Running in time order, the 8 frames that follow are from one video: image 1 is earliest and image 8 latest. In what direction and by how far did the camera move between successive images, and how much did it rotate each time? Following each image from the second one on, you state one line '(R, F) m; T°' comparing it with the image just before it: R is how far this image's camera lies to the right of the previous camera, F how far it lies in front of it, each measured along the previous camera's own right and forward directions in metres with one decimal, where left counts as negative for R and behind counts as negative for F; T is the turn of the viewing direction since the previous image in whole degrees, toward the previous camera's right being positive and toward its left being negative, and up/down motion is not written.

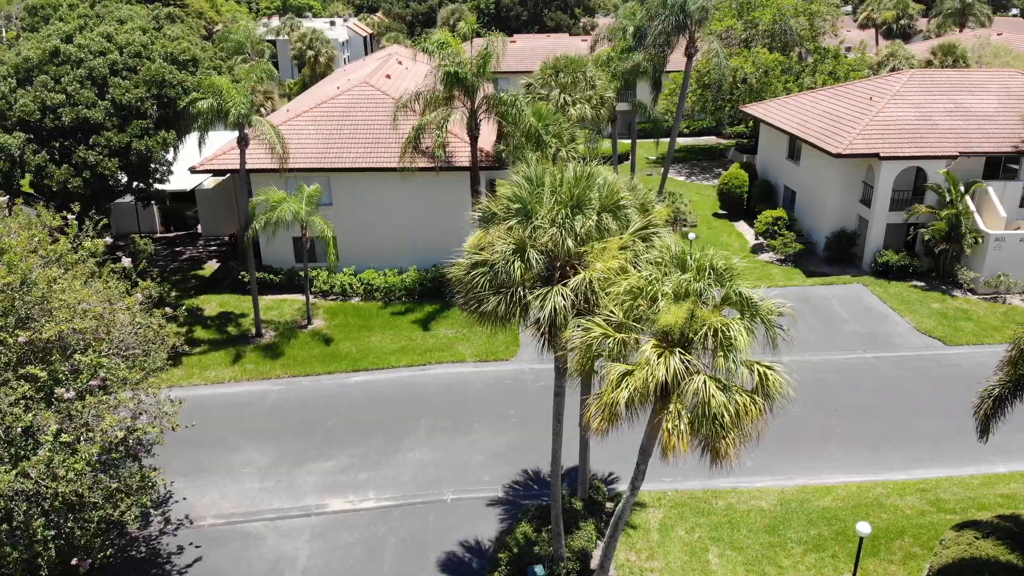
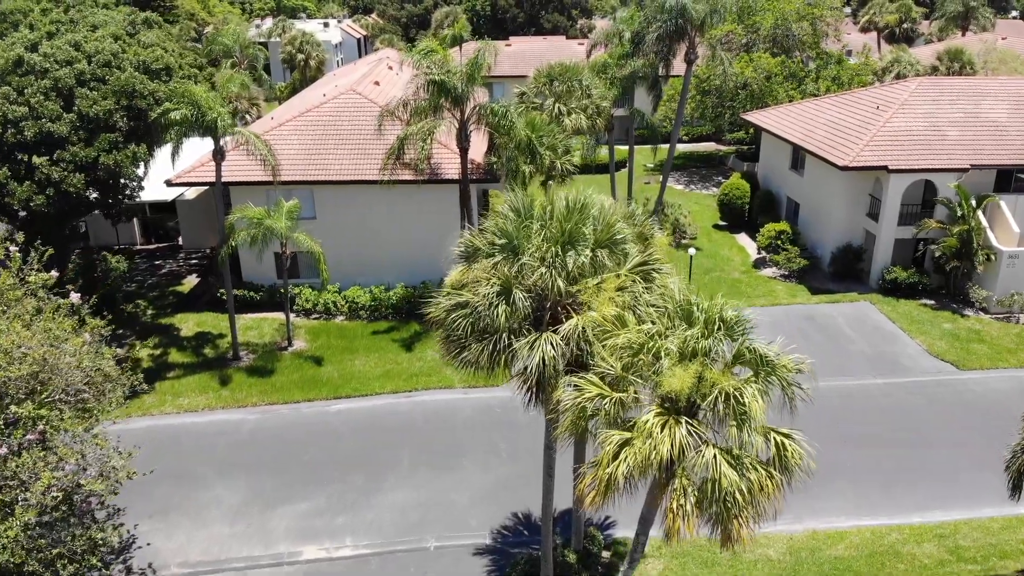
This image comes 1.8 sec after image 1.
(+0.2, +1.1) m; 0°
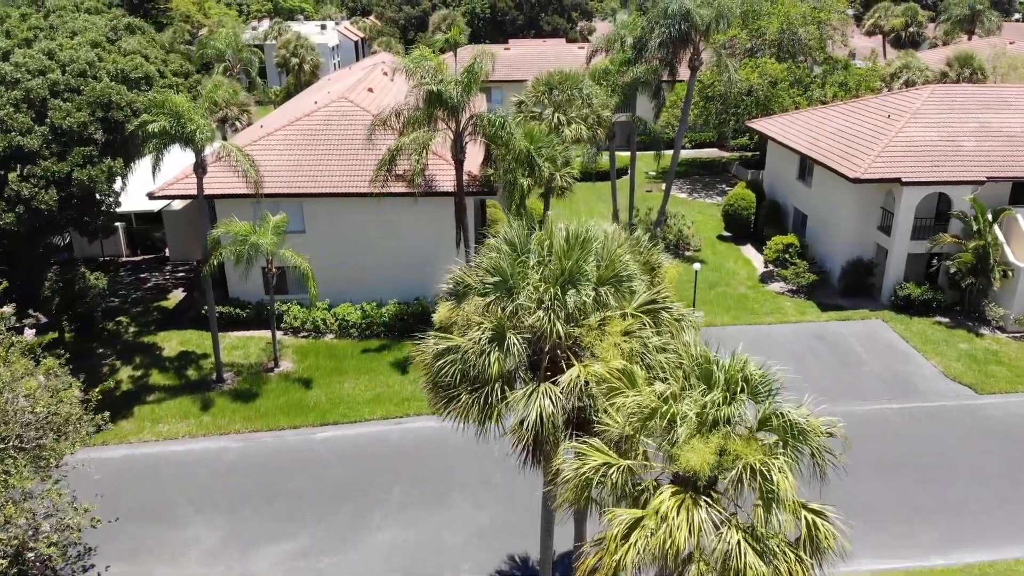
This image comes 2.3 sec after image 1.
(+0.1, +1.0) m; 0°
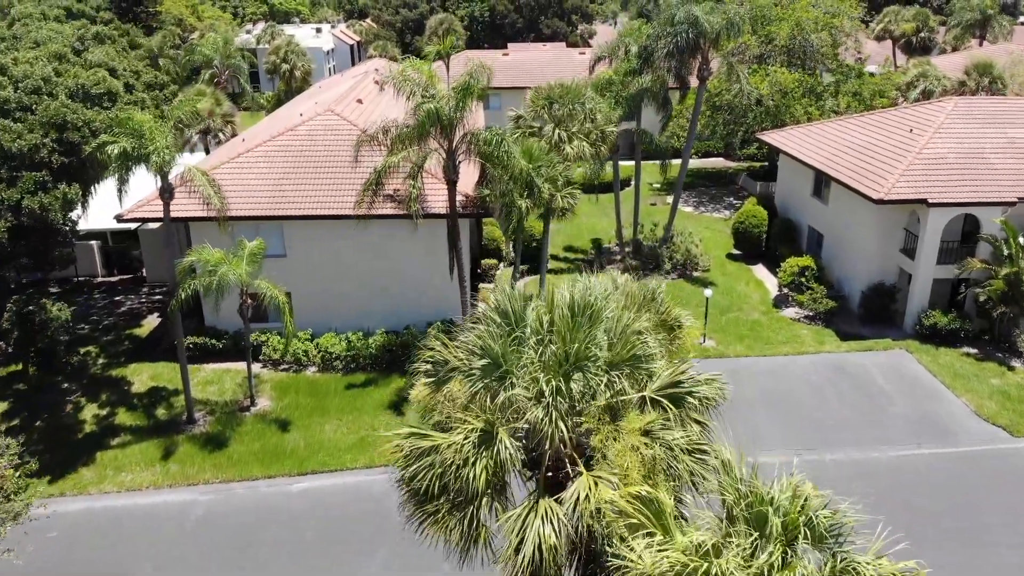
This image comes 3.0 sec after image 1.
(+0.1, +1.7) m; 0°
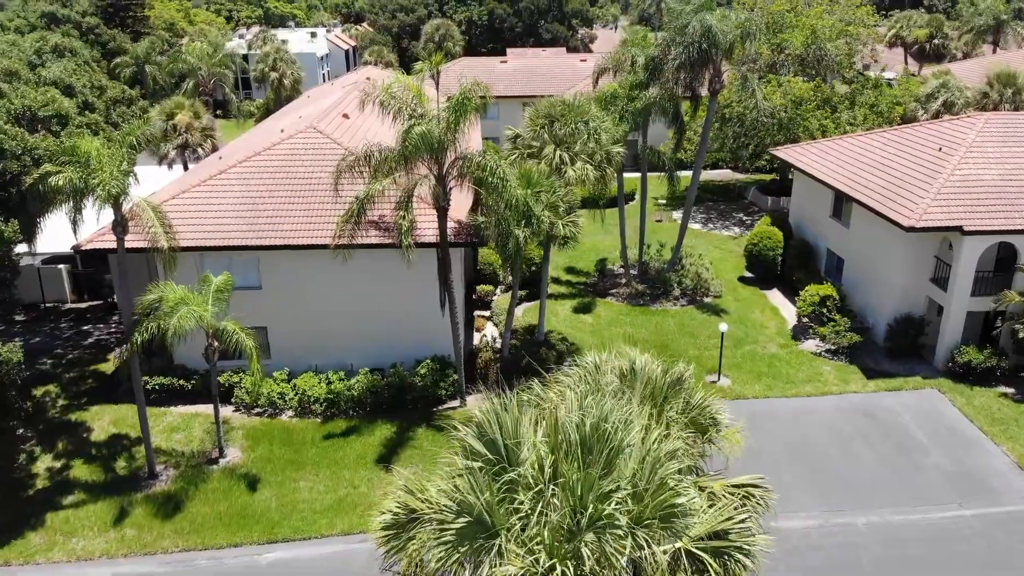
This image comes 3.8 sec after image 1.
(+0.1, +1.9) m; 0°
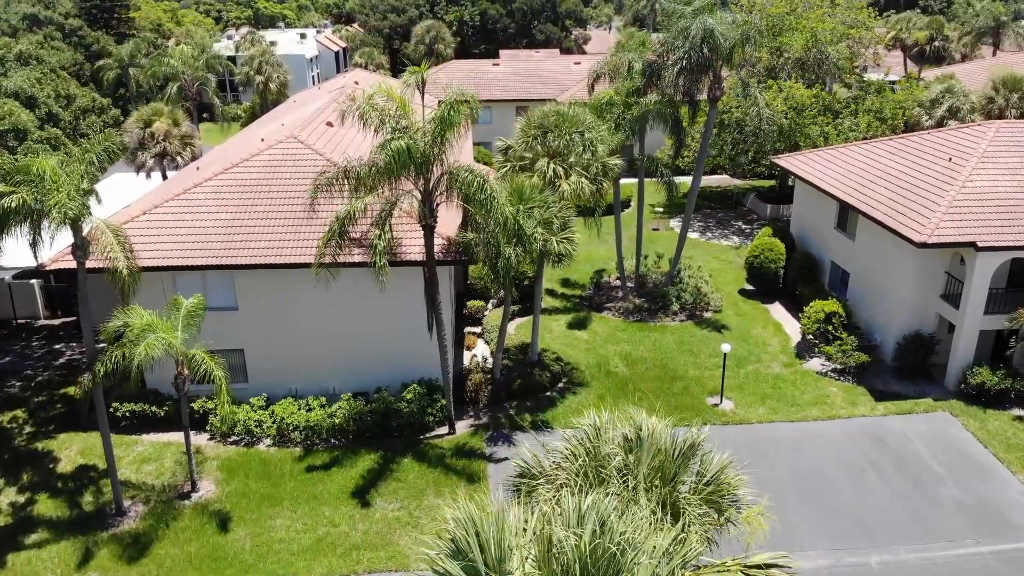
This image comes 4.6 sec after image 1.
(+0.1, +1.1) m; 0°
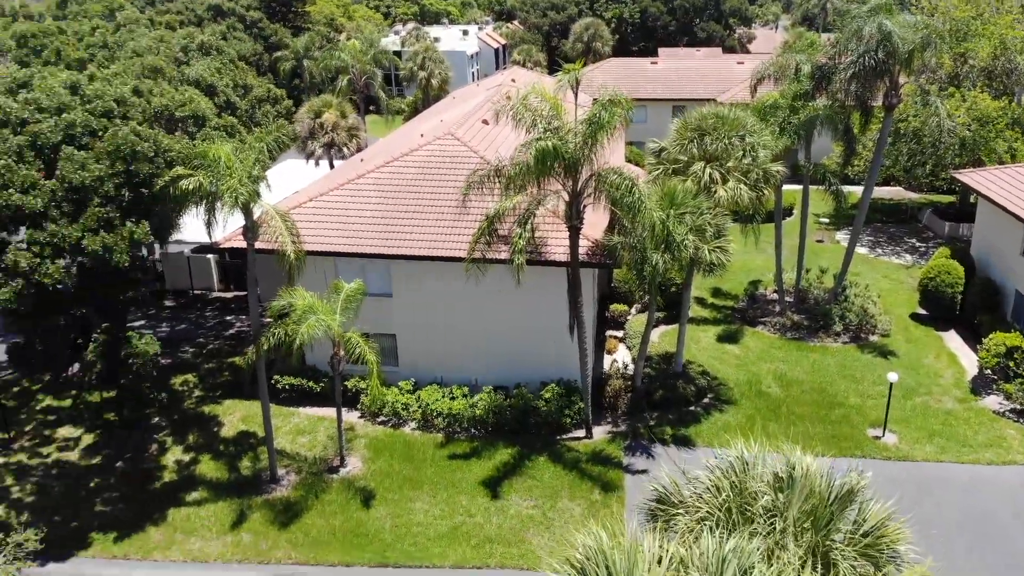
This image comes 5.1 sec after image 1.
(-0.2, +0.3) m; -10°
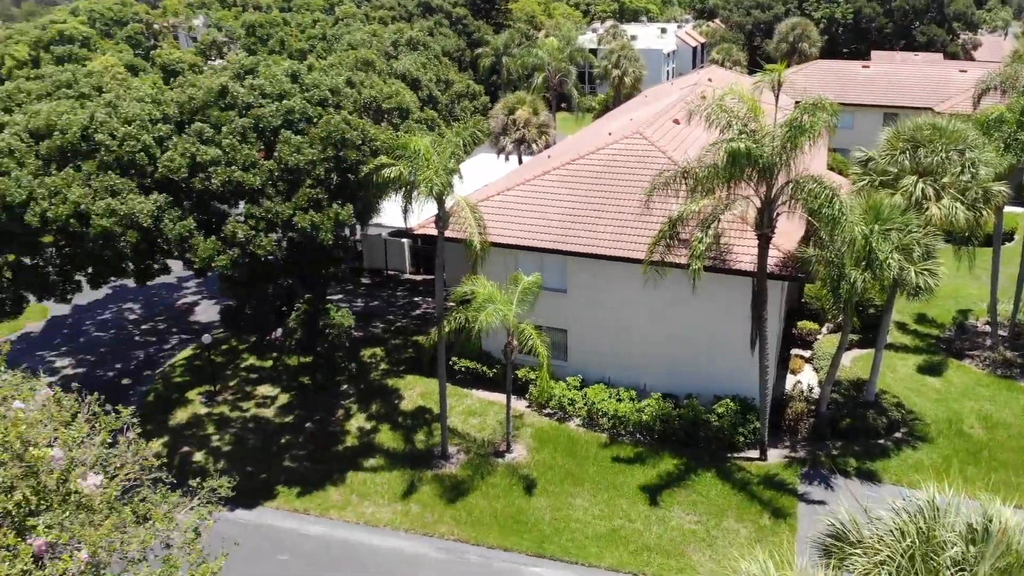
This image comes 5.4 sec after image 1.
(0.0, -0.1) m; -13°
